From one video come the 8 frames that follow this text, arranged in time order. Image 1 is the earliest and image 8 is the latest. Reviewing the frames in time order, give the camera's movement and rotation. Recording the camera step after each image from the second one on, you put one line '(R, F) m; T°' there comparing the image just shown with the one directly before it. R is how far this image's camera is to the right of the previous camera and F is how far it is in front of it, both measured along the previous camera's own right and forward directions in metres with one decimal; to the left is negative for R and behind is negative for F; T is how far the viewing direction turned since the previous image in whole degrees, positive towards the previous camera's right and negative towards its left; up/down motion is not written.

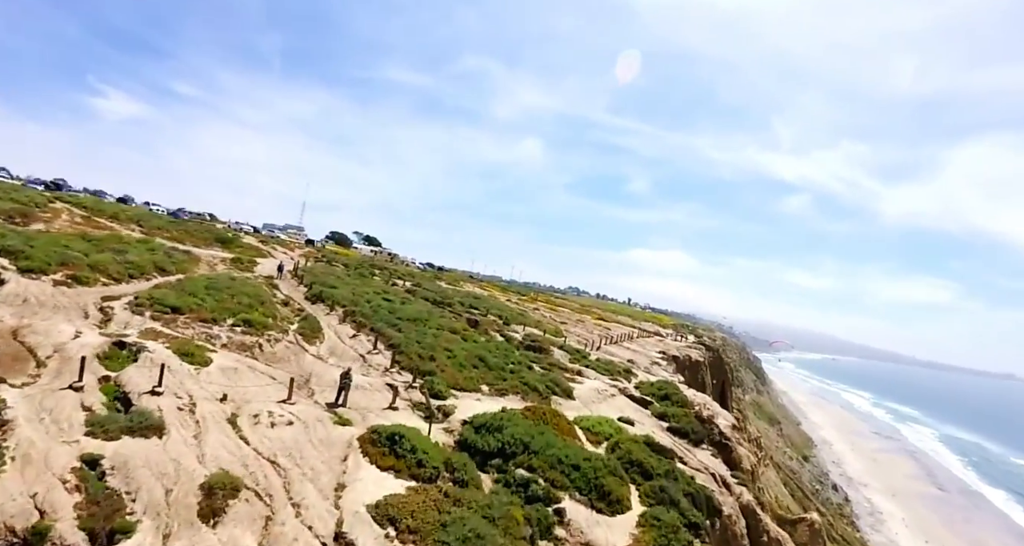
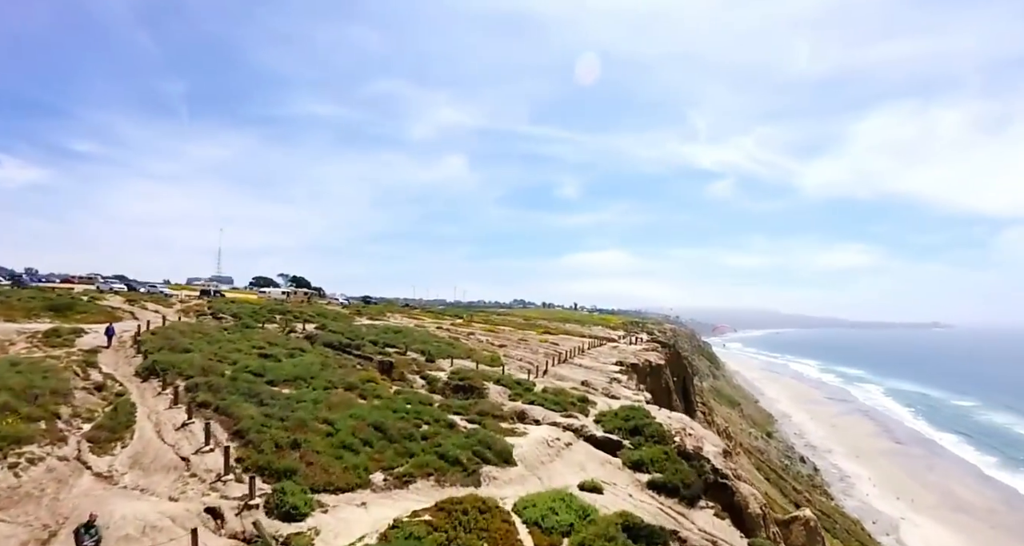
(+2.1, +7.7) m; +6°
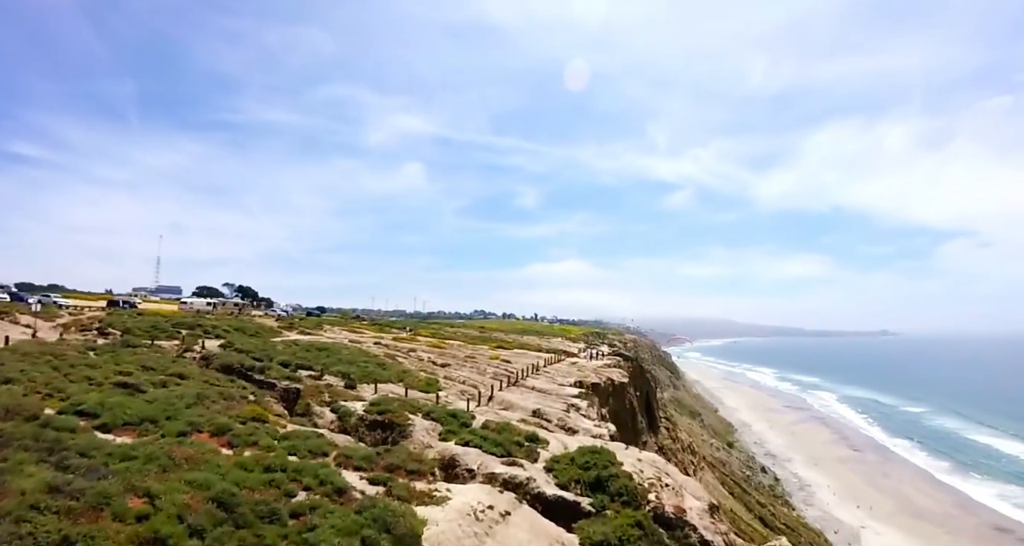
(+1.4, +5.7) m; +4°
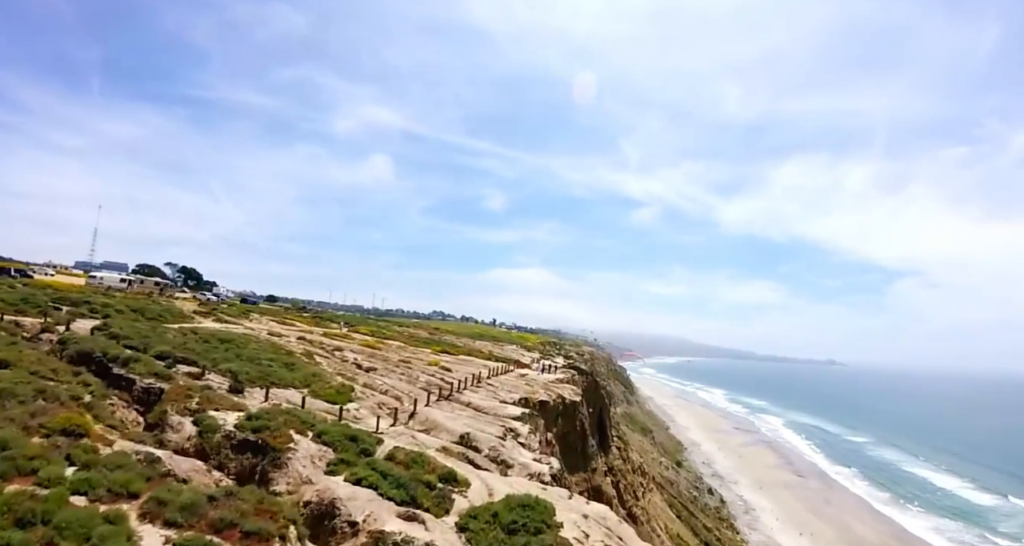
(+1.2, +5.0) m; +4°
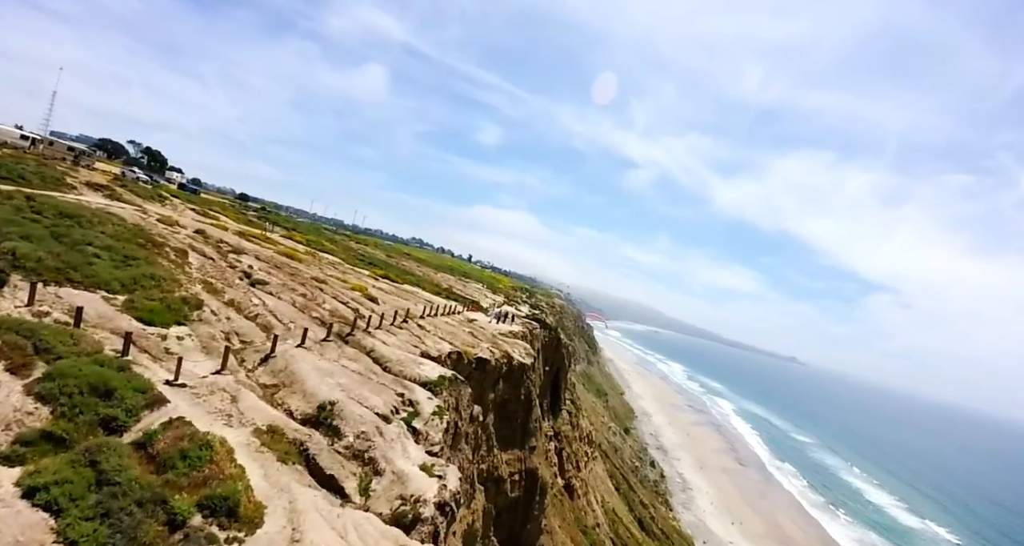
(+1.7, +8.1) m; +2°
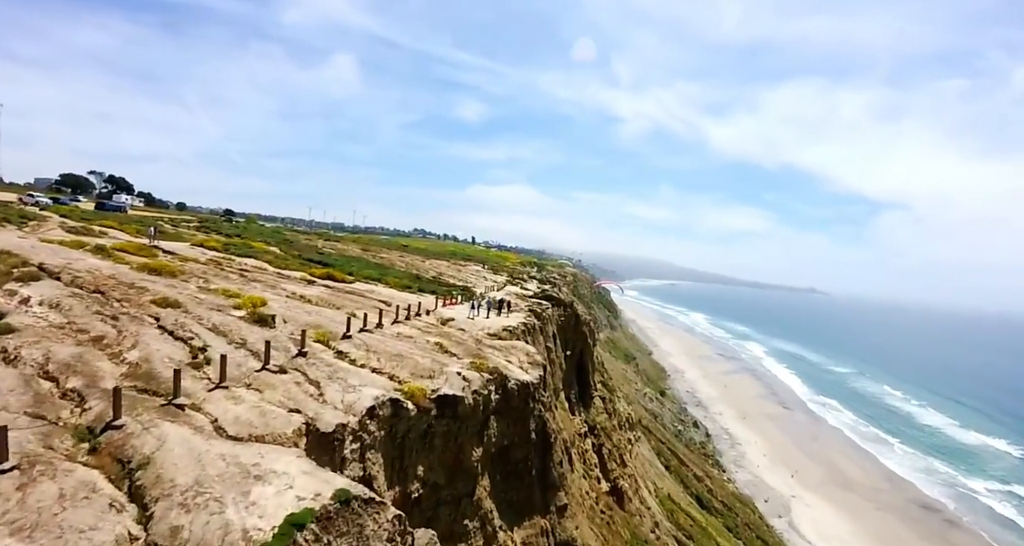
(+1.2, +11.5) m; -1°
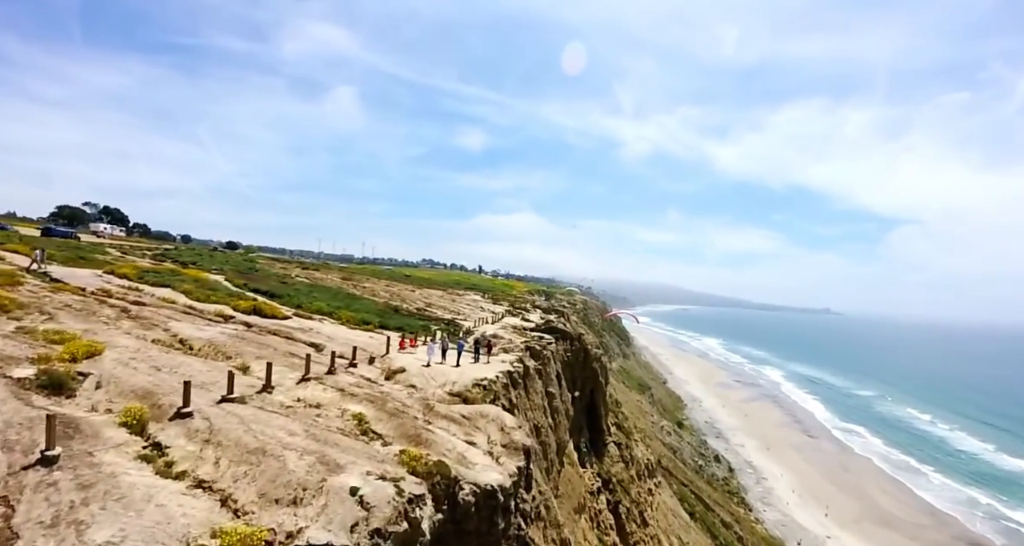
(+1.2, +7.0) m; -1°
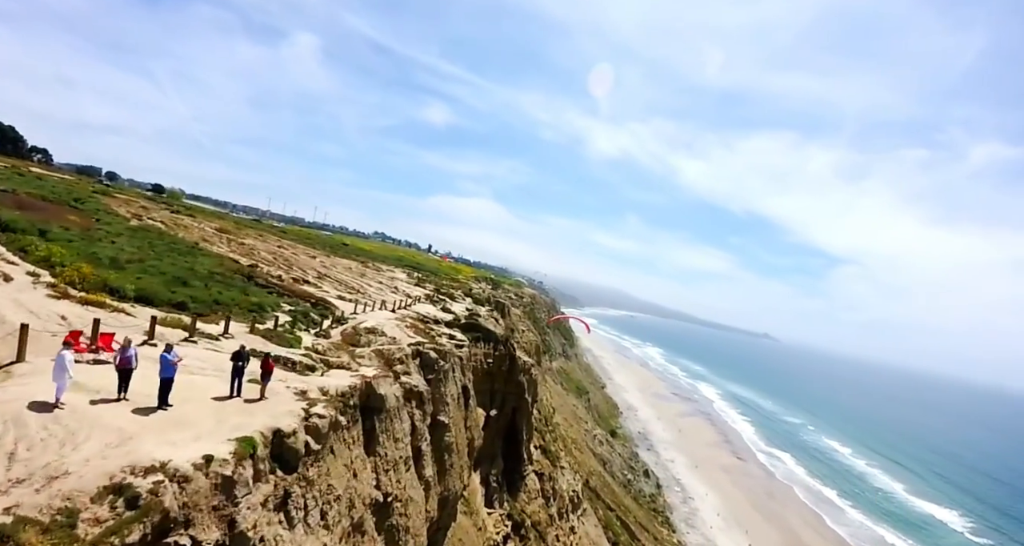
(+2.4, +9.2) m; +5°
